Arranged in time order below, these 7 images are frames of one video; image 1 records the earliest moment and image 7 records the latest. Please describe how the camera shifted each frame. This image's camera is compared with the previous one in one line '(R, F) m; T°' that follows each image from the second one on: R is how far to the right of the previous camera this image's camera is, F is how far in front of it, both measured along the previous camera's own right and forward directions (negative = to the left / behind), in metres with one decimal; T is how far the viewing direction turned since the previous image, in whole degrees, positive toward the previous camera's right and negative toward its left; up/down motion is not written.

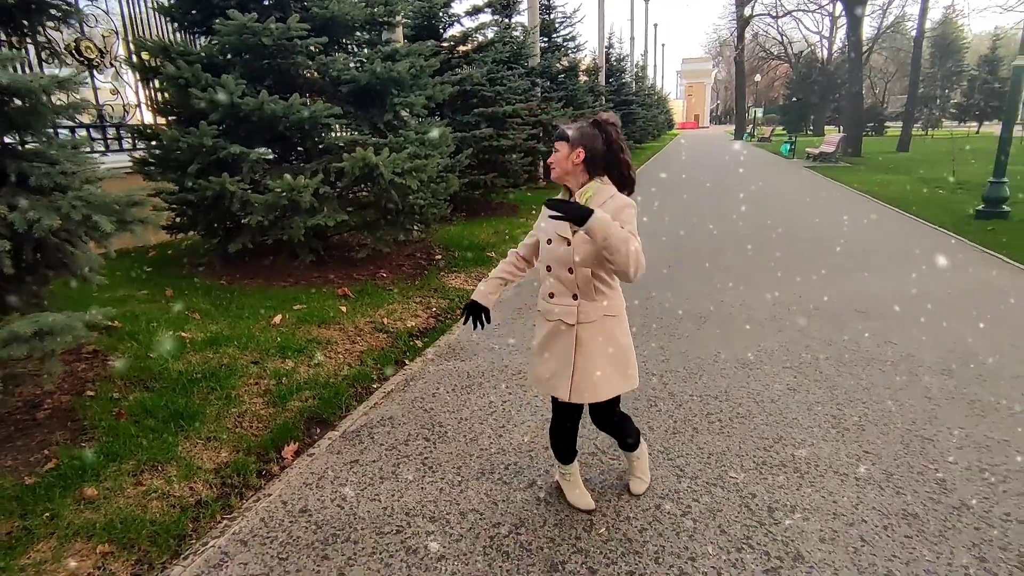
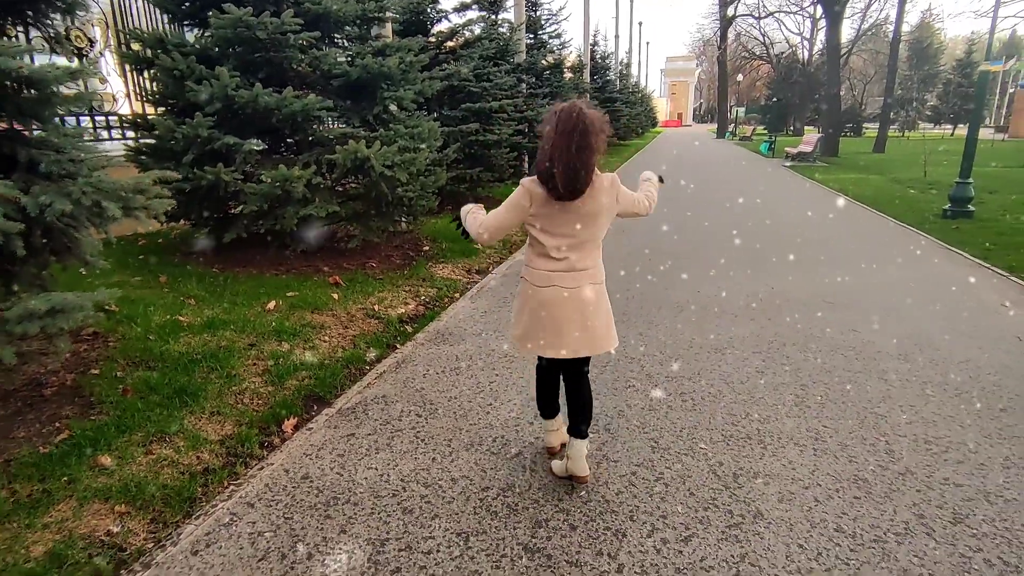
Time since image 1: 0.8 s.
(0.0, -0.2) m; +2°
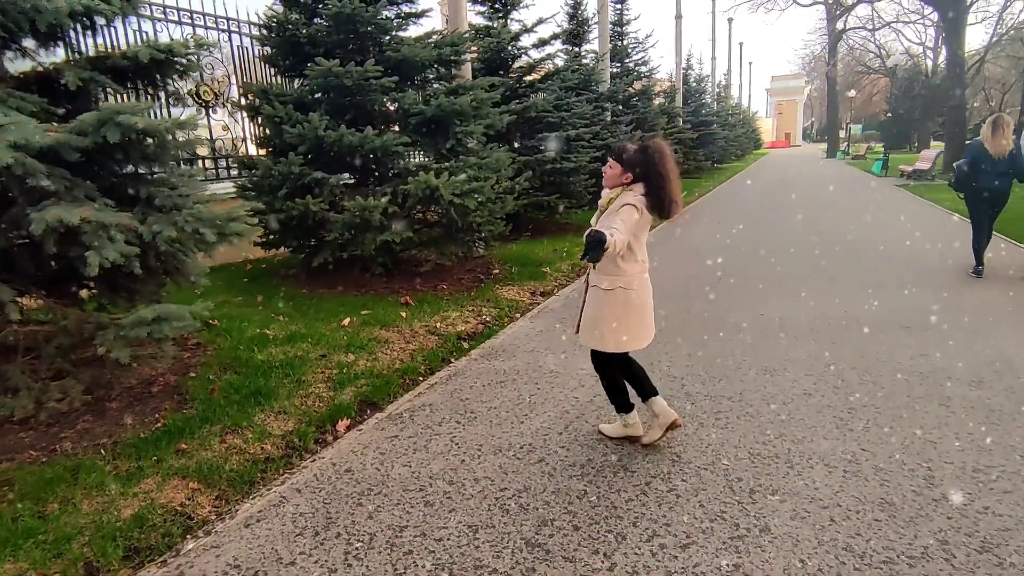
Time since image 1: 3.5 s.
(+0.4, -0.2) m; -10°
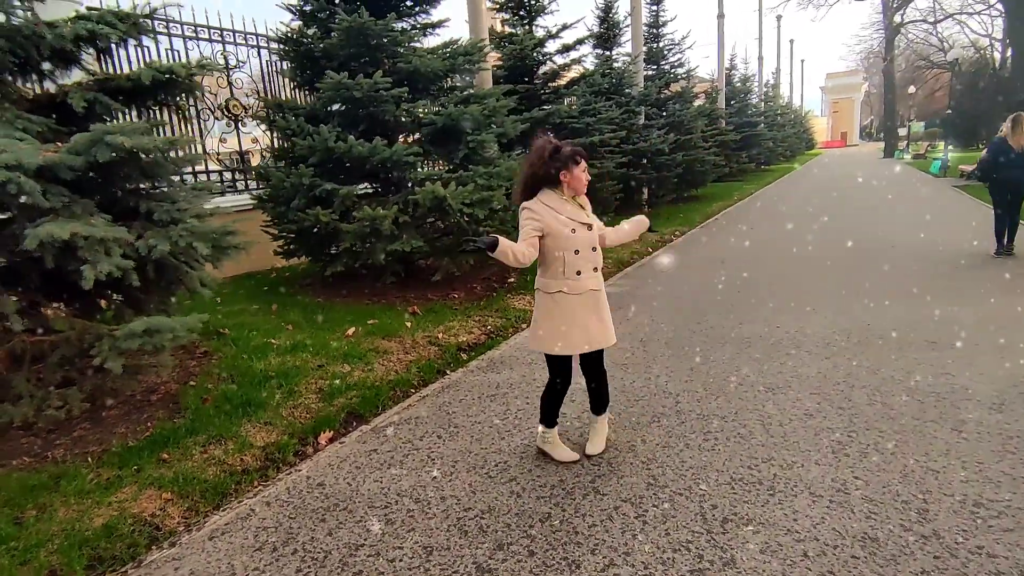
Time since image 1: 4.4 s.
(+0.4, +0.1) m; -5°
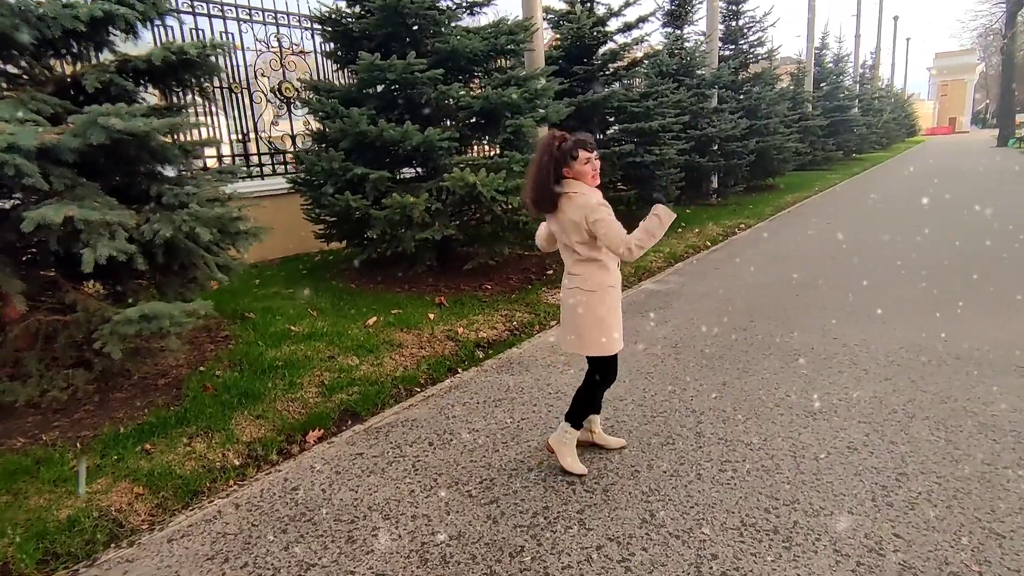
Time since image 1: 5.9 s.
(+0.4, +0.3) m; -7°
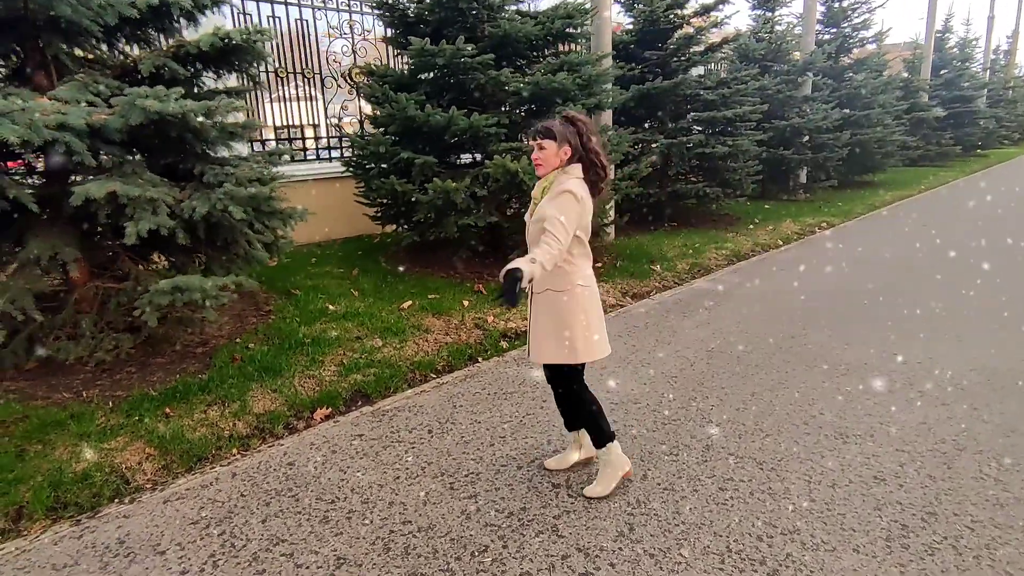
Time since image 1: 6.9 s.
(+0.4, +0.1) m; -8°
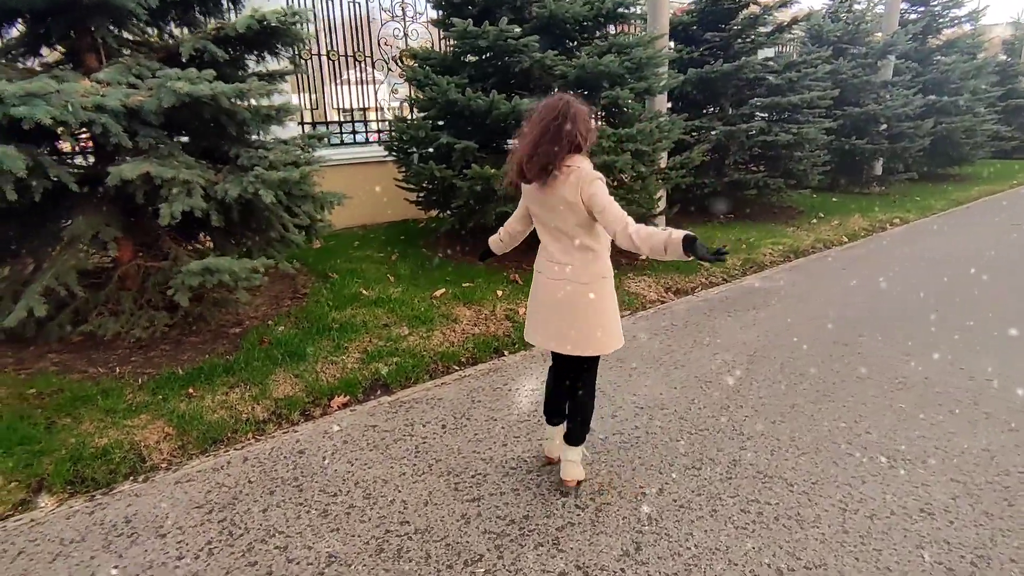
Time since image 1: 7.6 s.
(+0.2, +0.2) m; -6°
